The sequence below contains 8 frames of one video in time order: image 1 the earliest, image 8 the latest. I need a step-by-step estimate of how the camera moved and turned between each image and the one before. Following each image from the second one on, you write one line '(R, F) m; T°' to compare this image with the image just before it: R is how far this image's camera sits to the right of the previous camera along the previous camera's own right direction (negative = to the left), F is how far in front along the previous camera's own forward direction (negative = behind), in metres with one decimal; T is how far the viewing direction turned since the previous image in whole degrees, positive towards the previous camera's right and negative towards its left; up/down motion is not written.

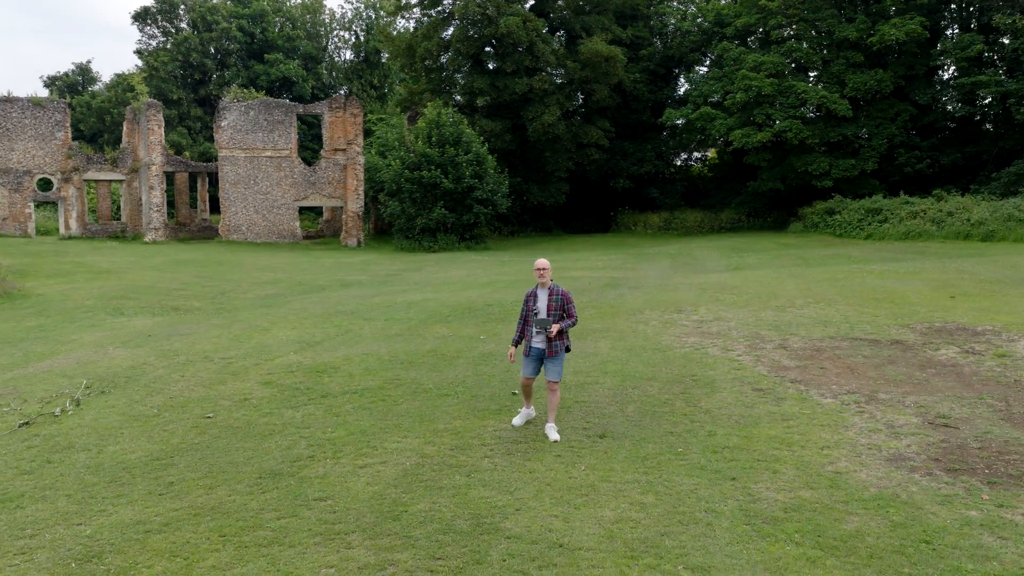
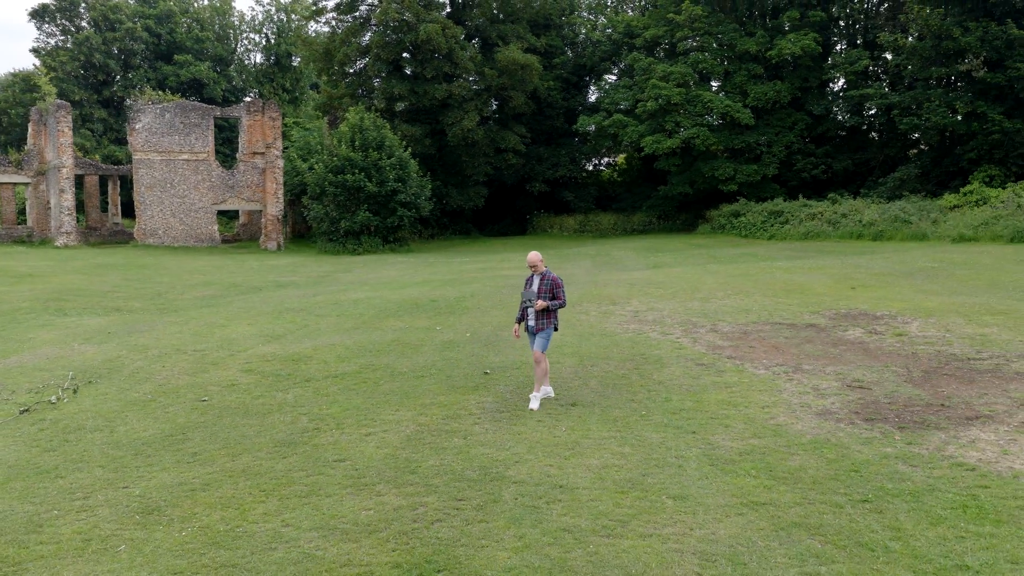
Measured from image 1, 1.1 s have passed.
(-0.6, -0.8) m; +6°
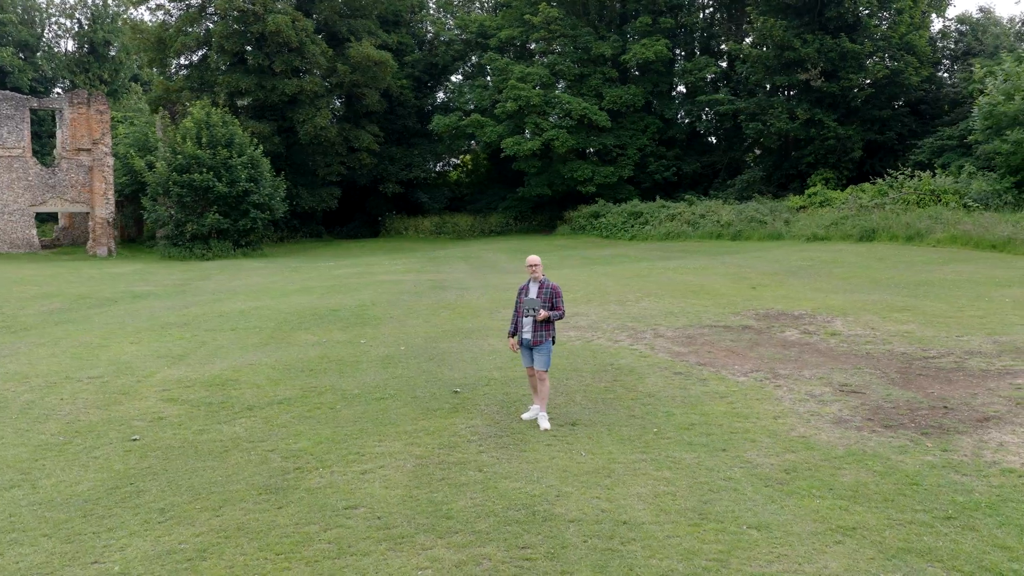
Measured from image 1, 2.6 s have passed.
(-1.3, +0.8) m; +11°
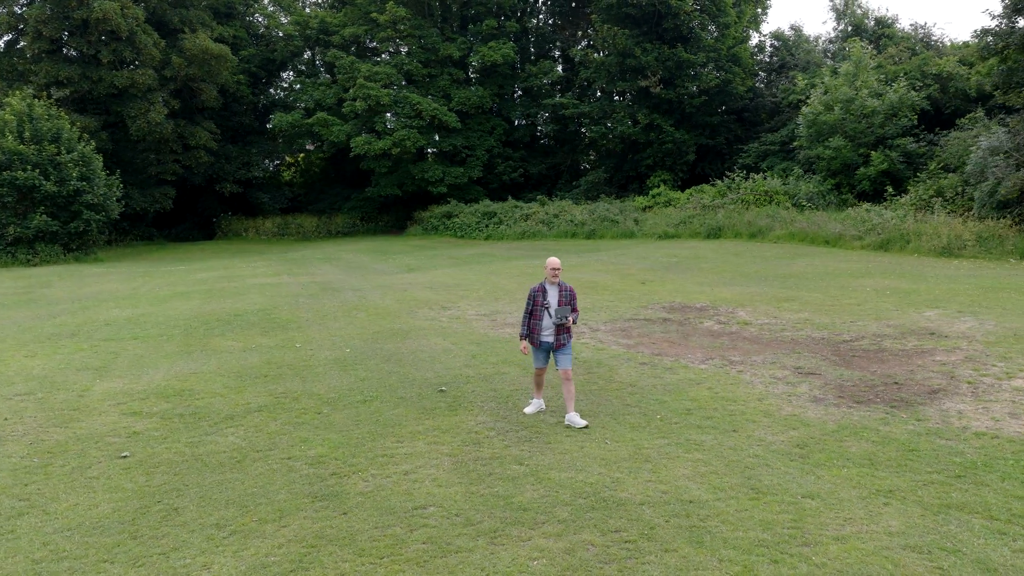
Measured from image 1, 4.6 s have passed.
(-1.5, 0.0) m; +12°
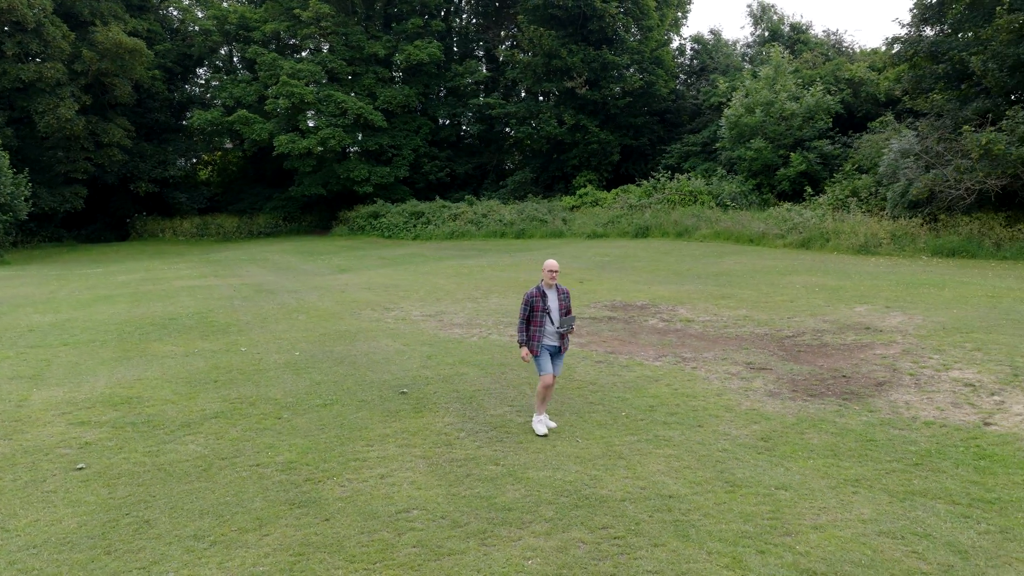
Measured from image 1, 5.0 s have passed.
(-0.4, 0.0) m; +5°
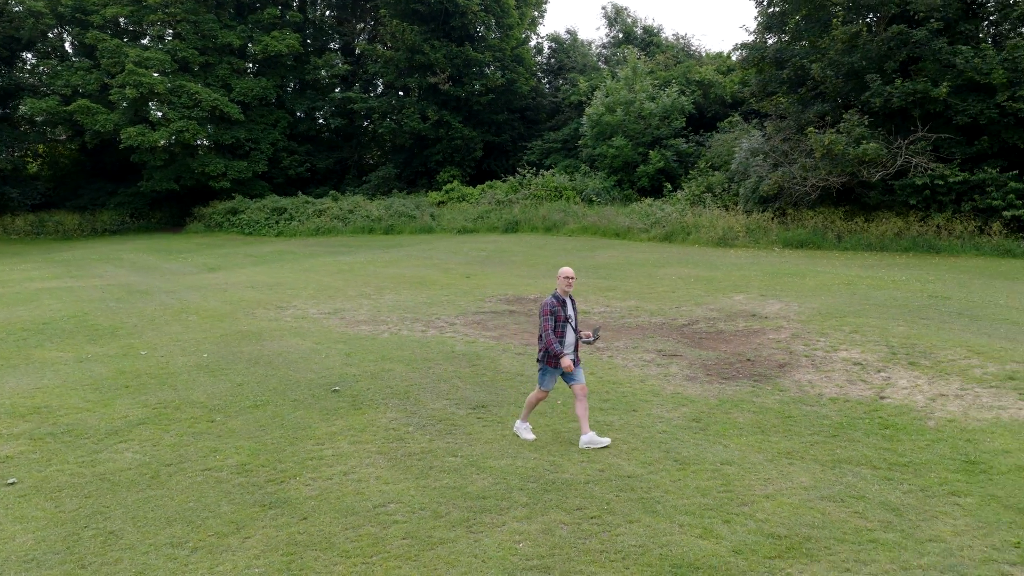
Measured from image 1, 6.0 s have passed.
(-0.7, -0.1) m; +10°
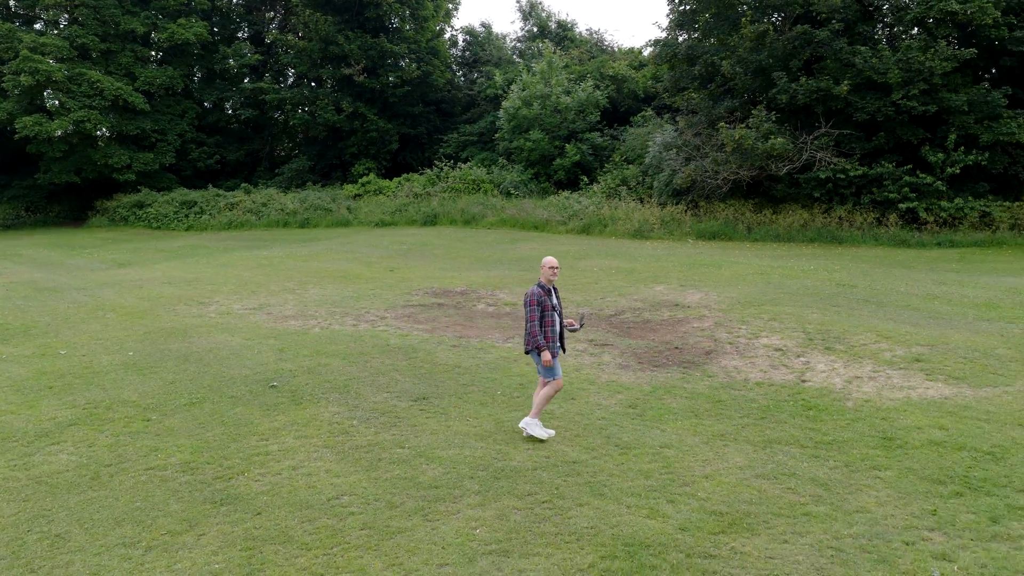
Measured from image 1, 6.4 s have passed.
(-0.2, -0.1) m; +6°
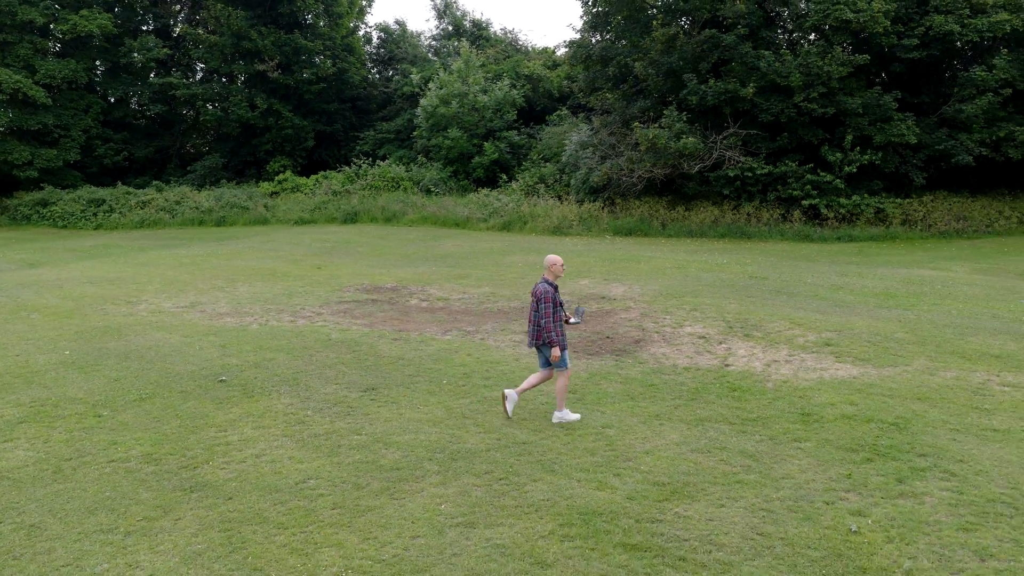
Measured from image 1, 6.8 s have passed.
(-0.3, -0.4) m; +6°
